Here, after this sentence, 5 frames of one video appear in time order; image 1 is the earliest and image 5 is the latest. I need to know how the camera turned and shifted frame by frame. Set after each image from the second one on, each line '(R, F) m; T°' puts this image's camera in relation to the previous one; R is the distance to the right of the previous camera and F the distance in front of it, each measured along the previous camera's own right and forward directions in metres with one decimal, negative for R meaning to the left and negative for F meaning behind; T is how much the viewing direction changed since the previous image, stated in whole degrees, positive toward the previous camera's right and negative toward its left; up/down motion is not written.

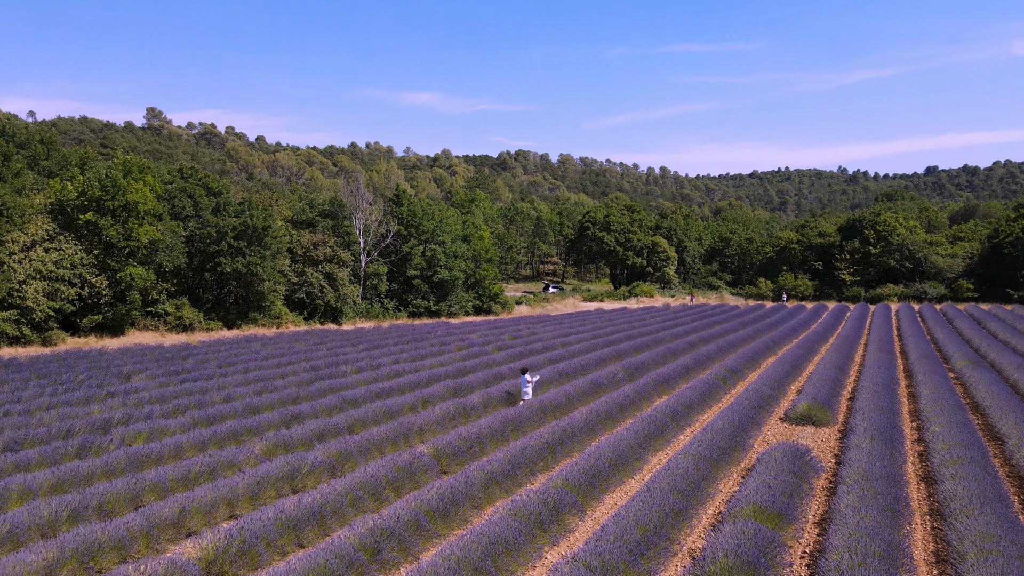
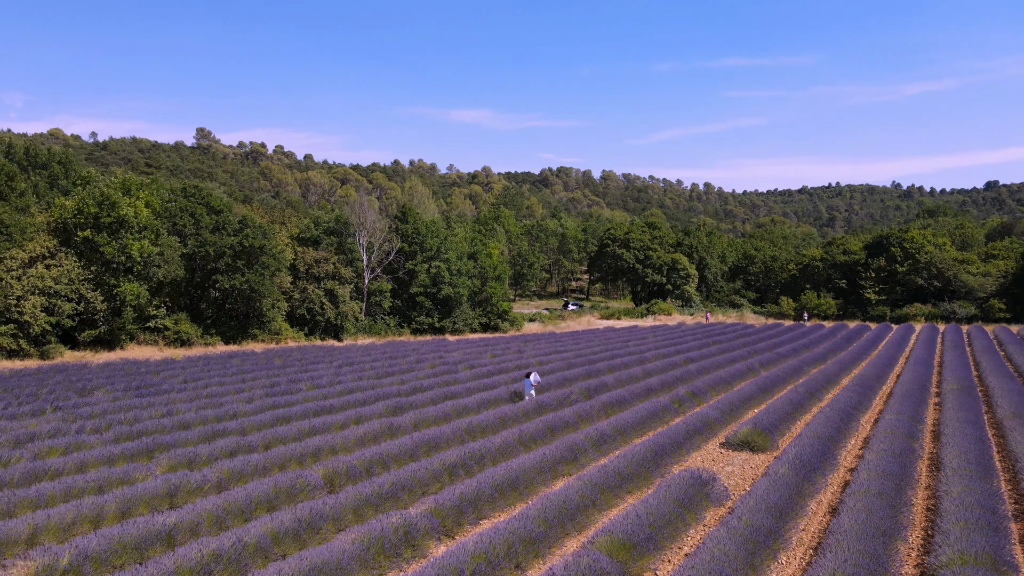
(+1.5, +0.1) m; -3°
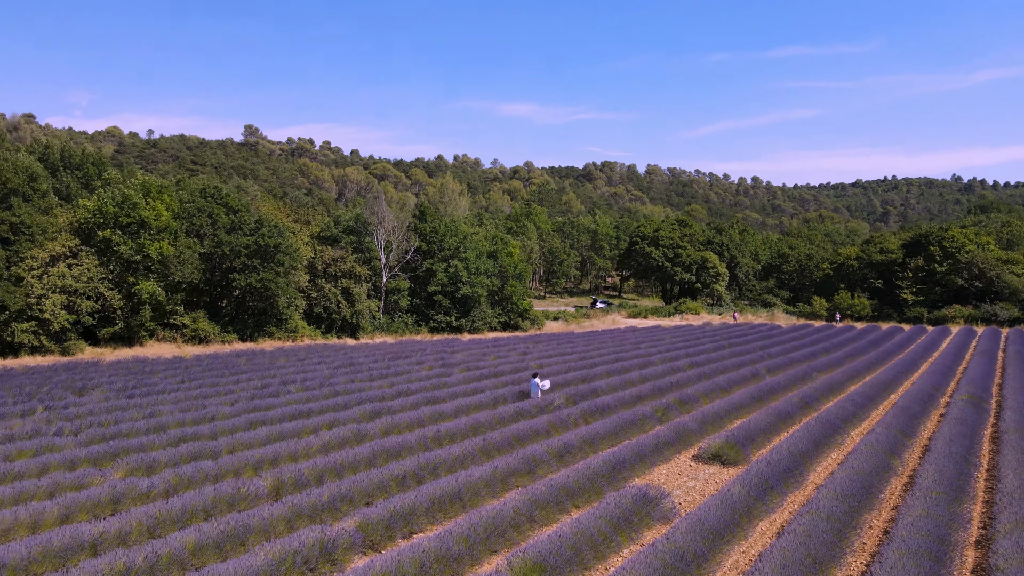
(+1.0, +0.1) m; -4°
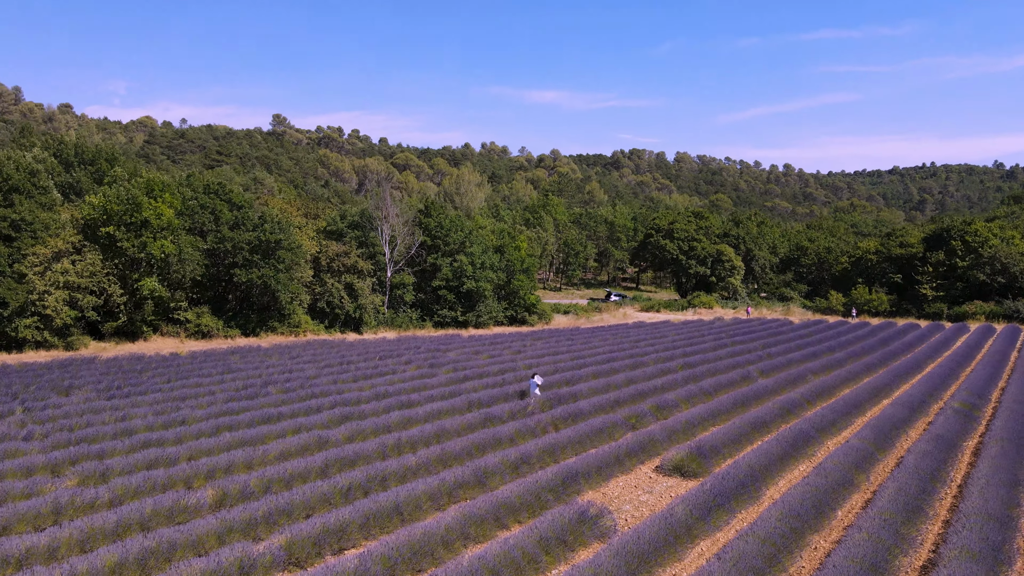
(+0.9, +0.1) m; -2°
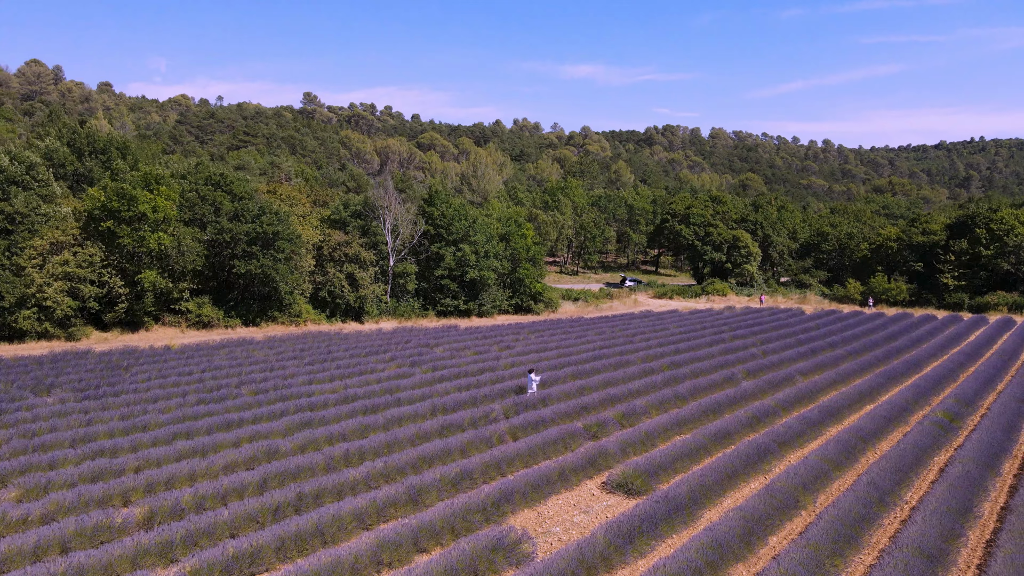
(+1.1, +0.1) m; -3°
